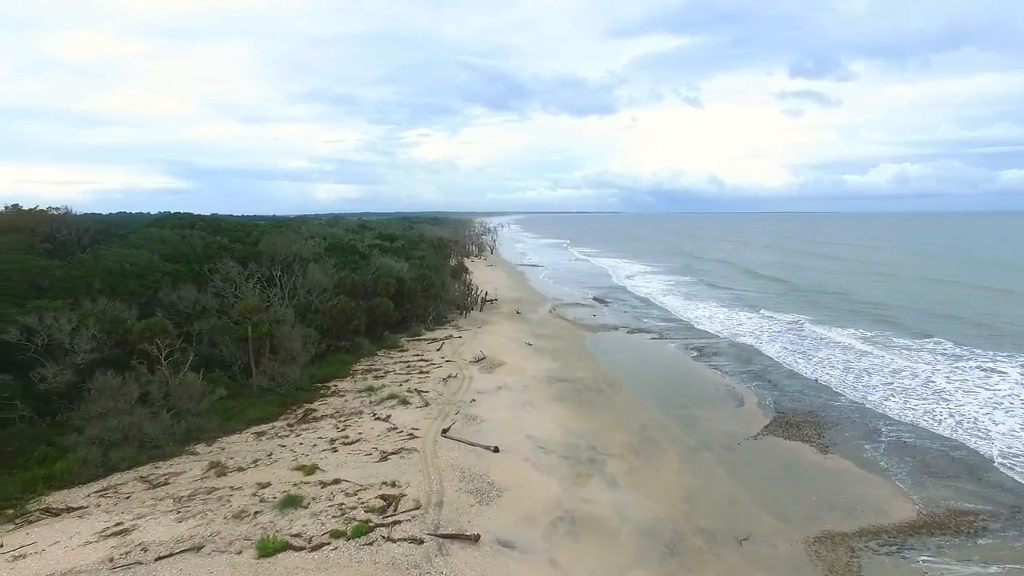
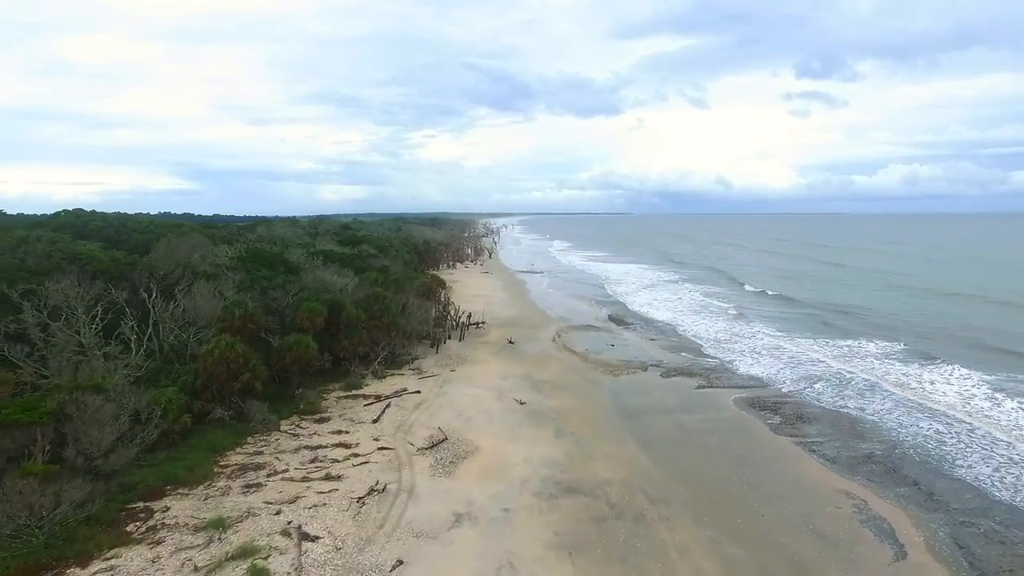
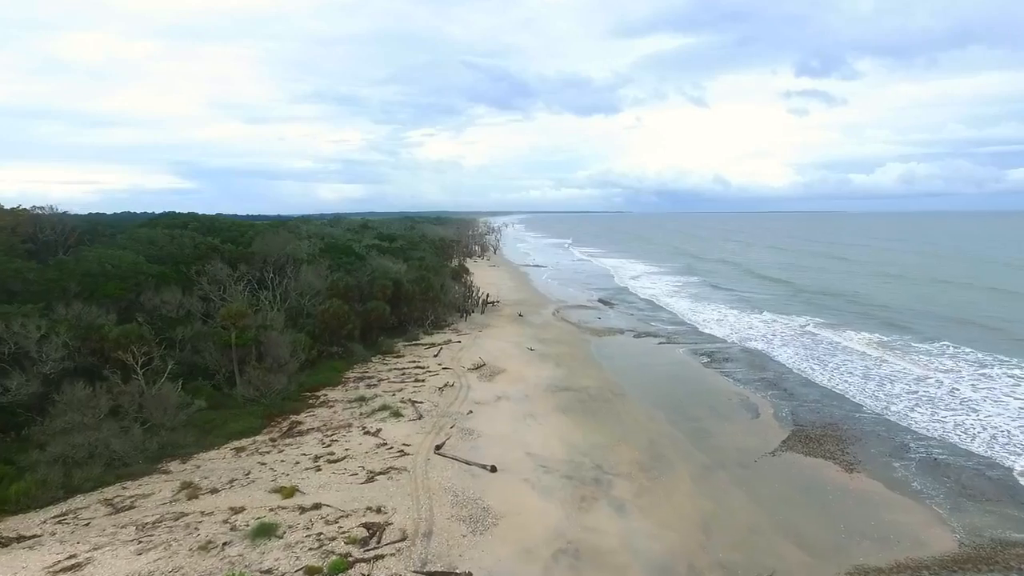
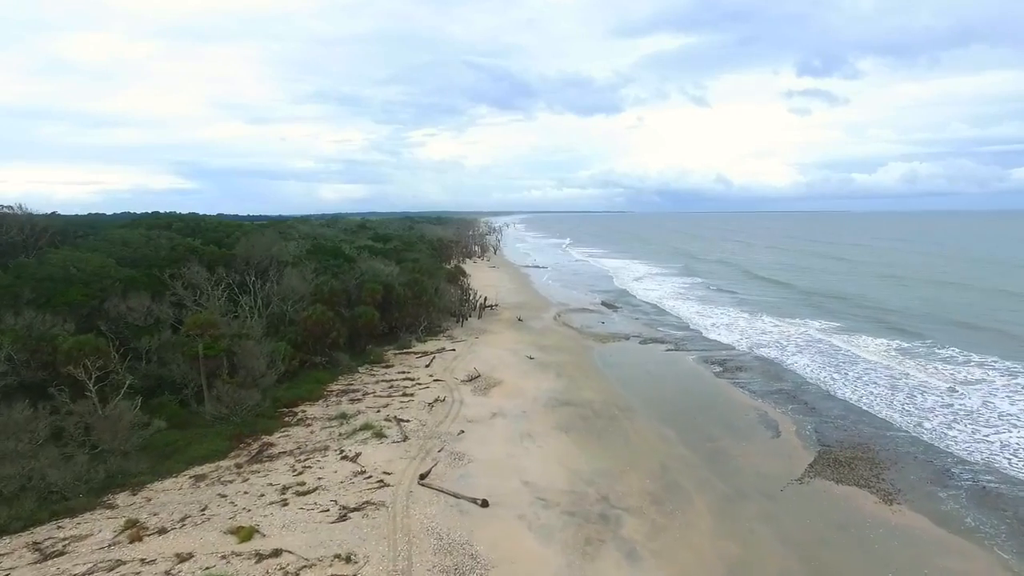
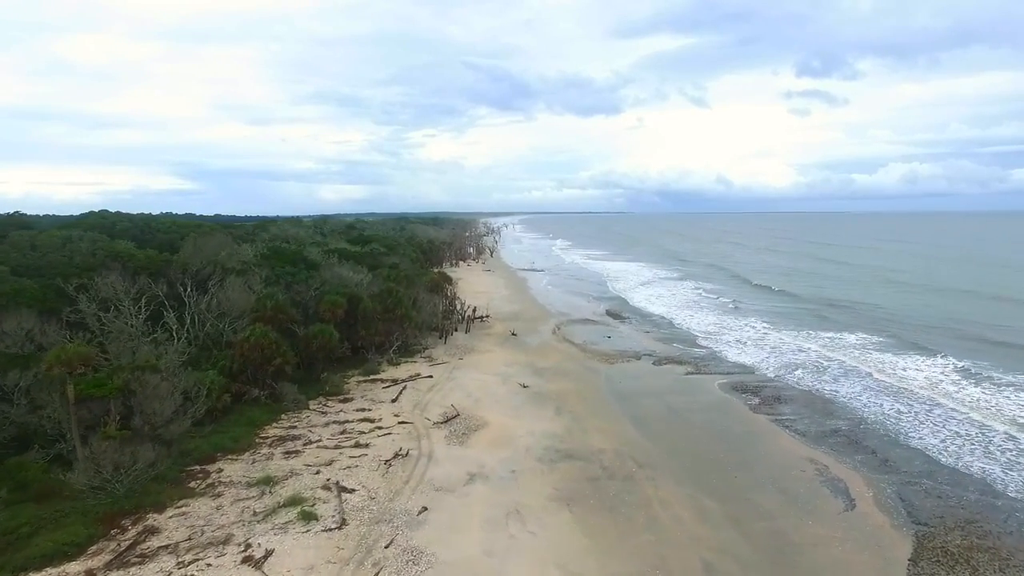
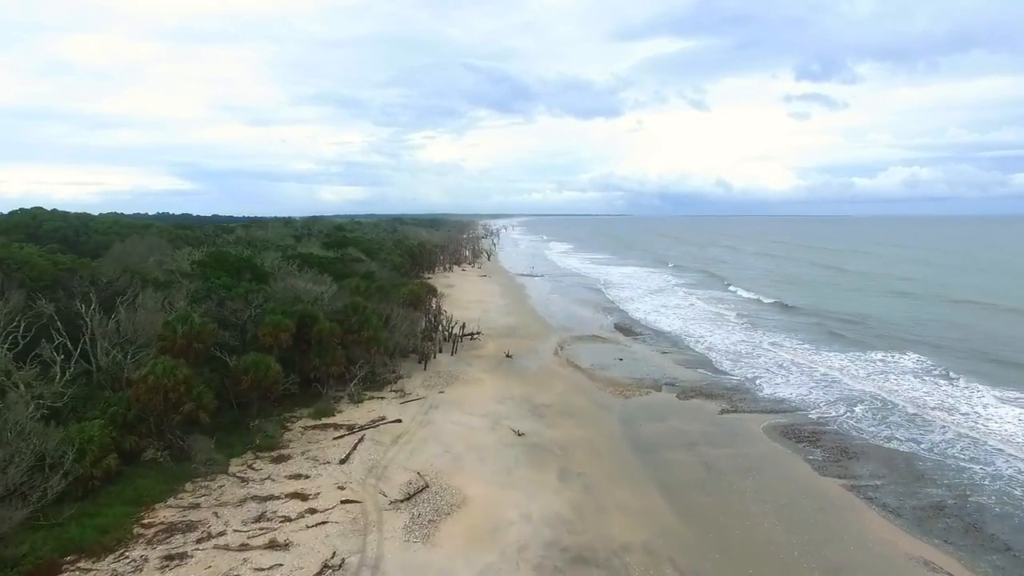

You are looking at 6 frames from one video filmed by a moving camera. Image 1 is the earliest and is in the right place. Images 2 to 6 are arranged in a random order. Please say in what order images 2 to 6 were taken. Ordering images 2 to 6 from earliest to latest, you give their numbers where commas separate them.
3, 4, 5, 2, 6
